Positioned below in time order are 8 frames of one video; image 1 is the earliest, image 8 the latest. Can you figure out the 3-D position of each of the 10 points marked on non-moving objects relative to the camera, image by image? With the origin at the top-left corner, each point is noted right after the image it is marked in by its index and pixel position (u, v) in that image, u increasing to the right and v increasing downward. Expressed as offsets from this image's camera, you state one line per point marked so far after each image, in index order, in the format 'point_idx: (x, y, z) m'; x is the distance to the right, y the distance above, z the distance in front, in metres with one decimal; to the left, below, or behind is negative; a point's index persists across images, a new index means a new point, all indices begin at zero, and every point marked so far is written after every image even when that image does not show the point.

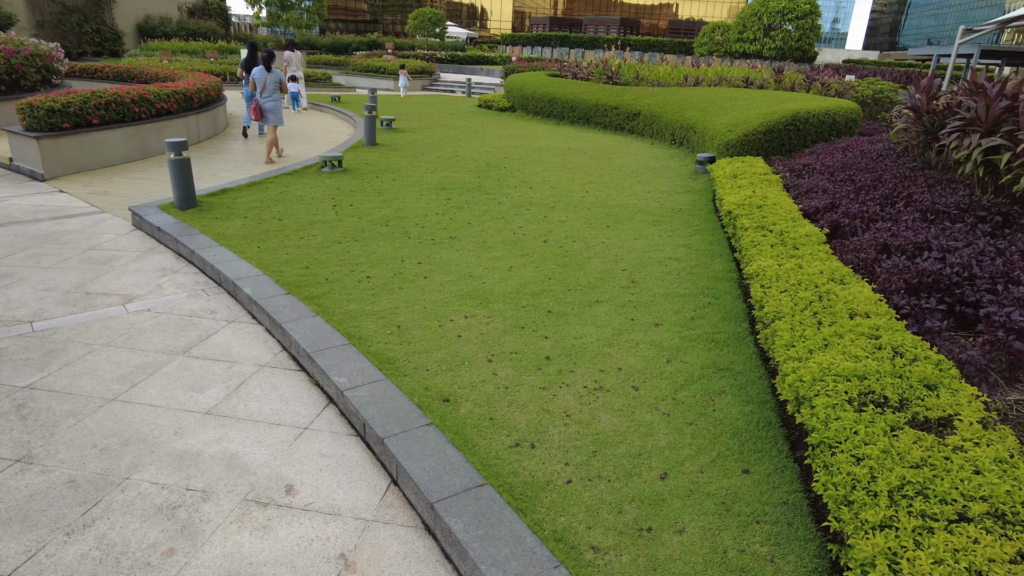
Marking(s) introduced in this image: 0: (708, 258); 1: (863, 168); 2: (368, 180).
0: (+1.3, +0.2, +4.3) m
1: (+2.8, +0.9, +5.2) m
2: (-1.4, +1.1, +6.4) m
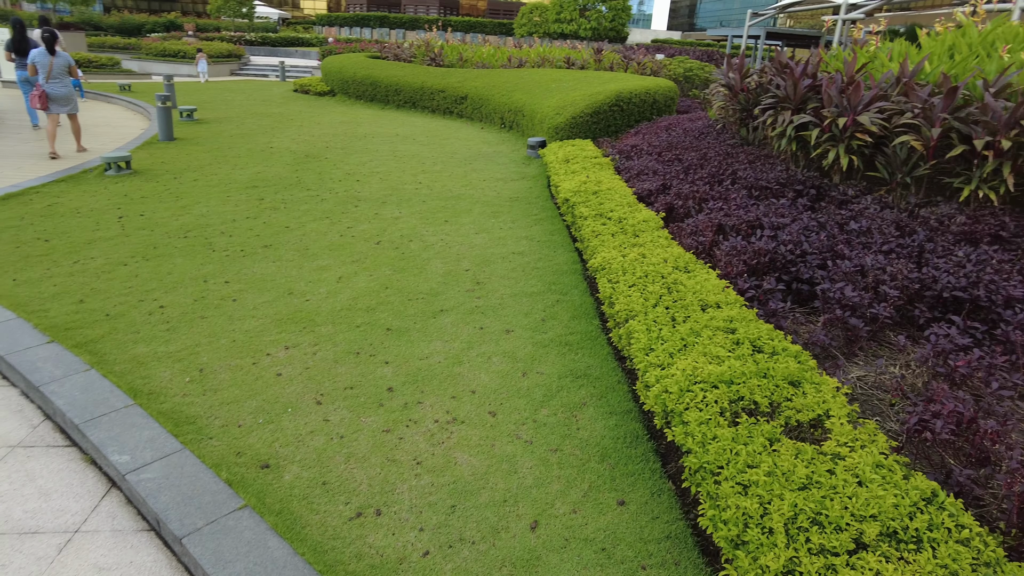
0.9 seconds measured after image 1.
0: (+0.2, +0.2, +4.1) m
1: (+1.4, +1.1, +5.4) m
2: (-2.9, +0.9, +5.5) m
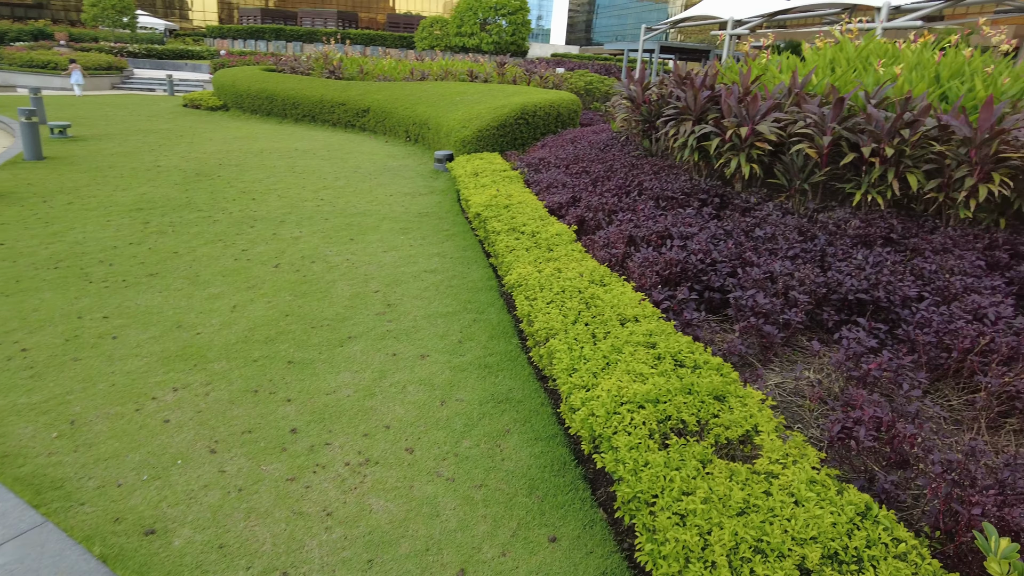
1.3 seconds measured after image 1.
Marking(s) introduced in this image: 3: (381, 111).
0: (-0.3, +0.1, +4.0) m
1: (+0.7, +1.1, +5.4) m
2: (-3.6, +0.6, +4.9) m
3: (-1.9, +2.6, +9.4) m
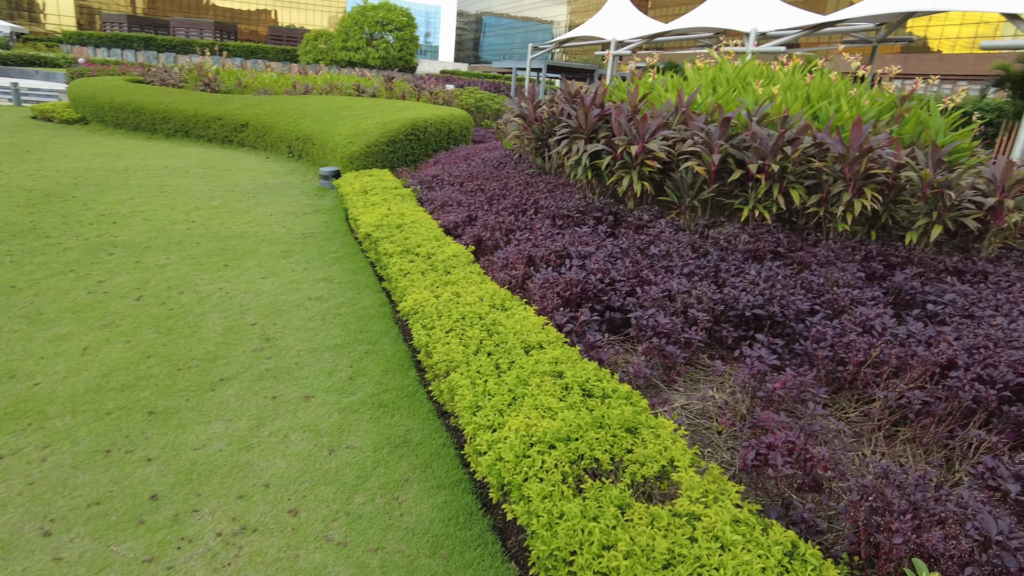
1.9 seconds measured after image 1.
0: (-0.9, 0.0, +3.7) m
1: (-0.2, +0.9, +5.3) m
2: (-4.3, +0.3, +4.2) m
3: (-3.4, +2.2, +8.9) m
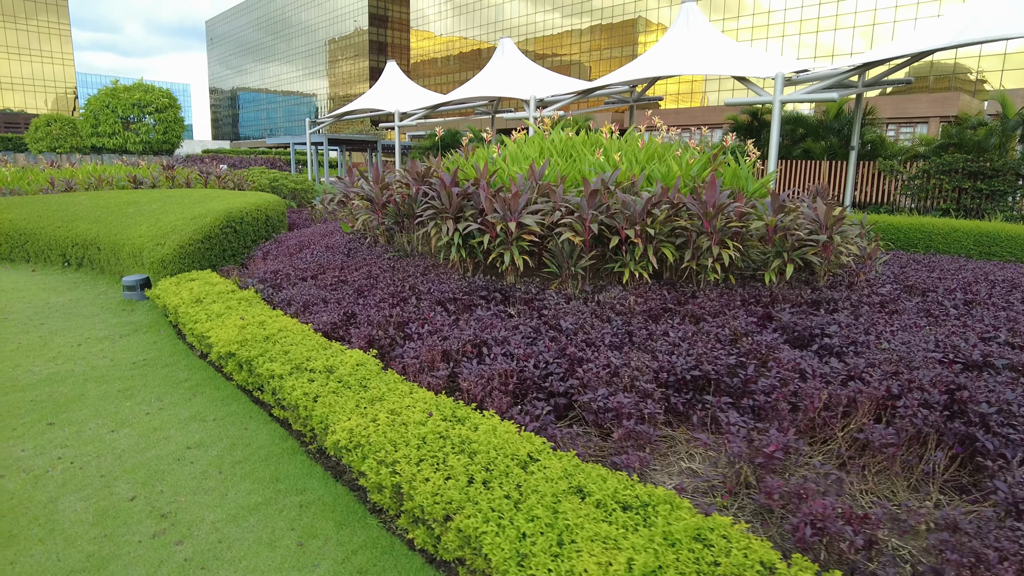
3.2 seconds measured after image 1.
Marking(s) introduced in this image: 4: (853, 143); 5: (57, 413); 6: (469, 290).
0: (-1.3, -0.7, +3.1) m
1: (-1.2, +0.2, +4.9) m
2: (-4.7, -0.8, +2.5) m
3: (-5.6, +0.6, +7.4) m
4: (+5.7, +2.4, +11.1) m
5: (-2.2, -0.6, +3.3) m
6: (-0.3, 0.0, +4.1) m
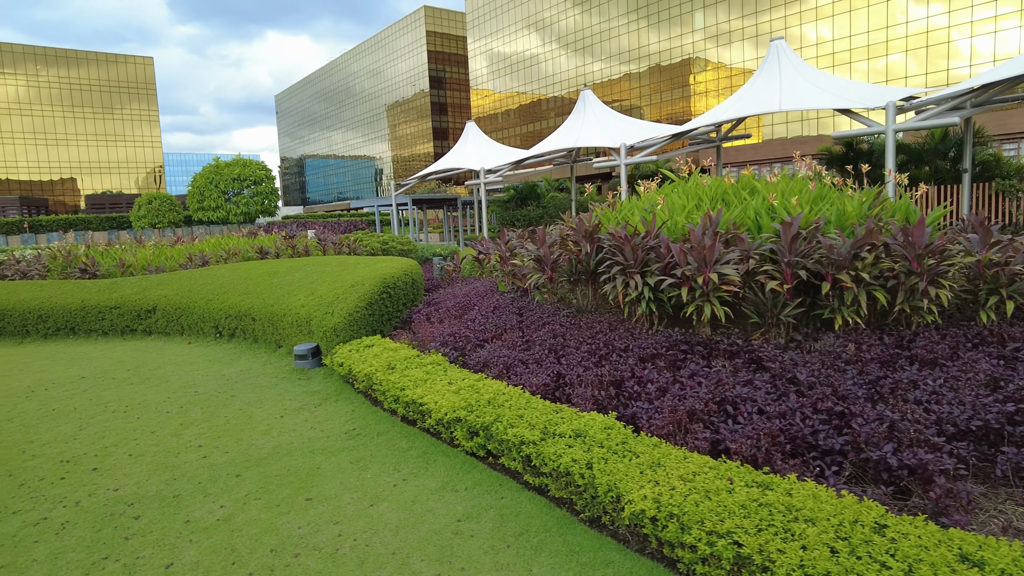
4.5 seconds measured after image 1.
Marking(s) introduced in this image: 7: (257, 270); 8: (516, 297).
0: (-0.1, -1.0, +3.1) m
1: (+0.1, -0.3, +4.9) m
2: (-3.6, -1.3, +2.8) m
3: (-4.0, -0.2, +7.8) m
4: (+7.4, +2.0, +10.7) m
5: (-1.0, -1.0, +3.3) m
6: (+1.0, -0.3, +4.1) m
7: (-3.2, +0.2, +8.4) m
8: (0.0, -0.1, +5.6) m
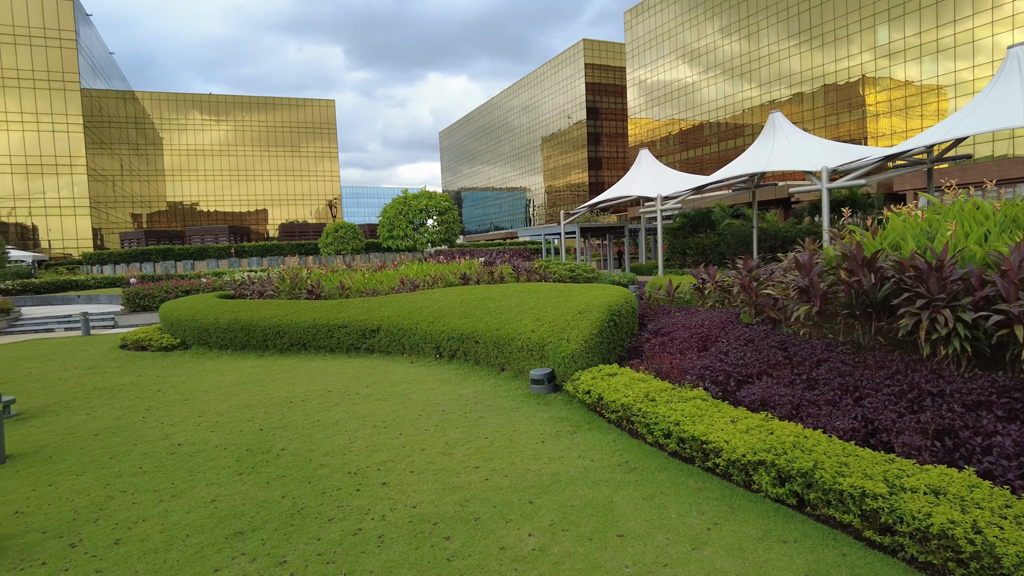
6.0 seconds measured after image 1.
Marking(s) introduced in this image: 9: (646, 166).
0: (+1.3, -1.1, +2.7) m
1: (+1.9, -0.5, +4.5) m
2: (-2.1, -1.3, +3.1) m
3: (-1.5, -0.5, +8.2) m
4: (+10.3, +1.4, +8.6) m
5: (+0.5, -1.1, +3.2) m
6: (+2.6, -0.5, +3.5) m
7: (-0.6, -0.1, +8.6) m
8: (+2.0, -0.3, +5.3) m
9: (+4.0, +3.7, +19.8) m
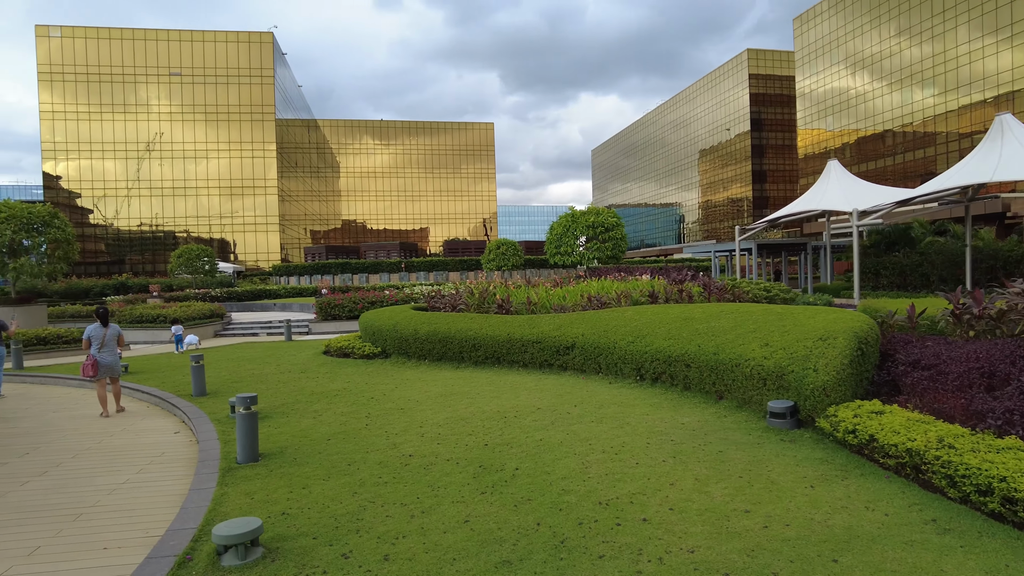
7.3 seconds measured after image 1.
0: (+2.5, -1.2, +2.0) m
1: (+3.4, -0.7, +3.6) m
2: (-0.8, -1.4, +3.1) m
3: (+1.0, -0.7, +8.0) m
4: (+12.6, +0.9, +5.8) m
5: (+1.7, -1.2, +2.6) m
6: (+3.9, -0.7, +2.5) m
7: (+1.9, -0.3, +8.2) m
8: (+3.7, -0.5, +4.3) m
9: (+9.0, +3.0, +18.2) m
